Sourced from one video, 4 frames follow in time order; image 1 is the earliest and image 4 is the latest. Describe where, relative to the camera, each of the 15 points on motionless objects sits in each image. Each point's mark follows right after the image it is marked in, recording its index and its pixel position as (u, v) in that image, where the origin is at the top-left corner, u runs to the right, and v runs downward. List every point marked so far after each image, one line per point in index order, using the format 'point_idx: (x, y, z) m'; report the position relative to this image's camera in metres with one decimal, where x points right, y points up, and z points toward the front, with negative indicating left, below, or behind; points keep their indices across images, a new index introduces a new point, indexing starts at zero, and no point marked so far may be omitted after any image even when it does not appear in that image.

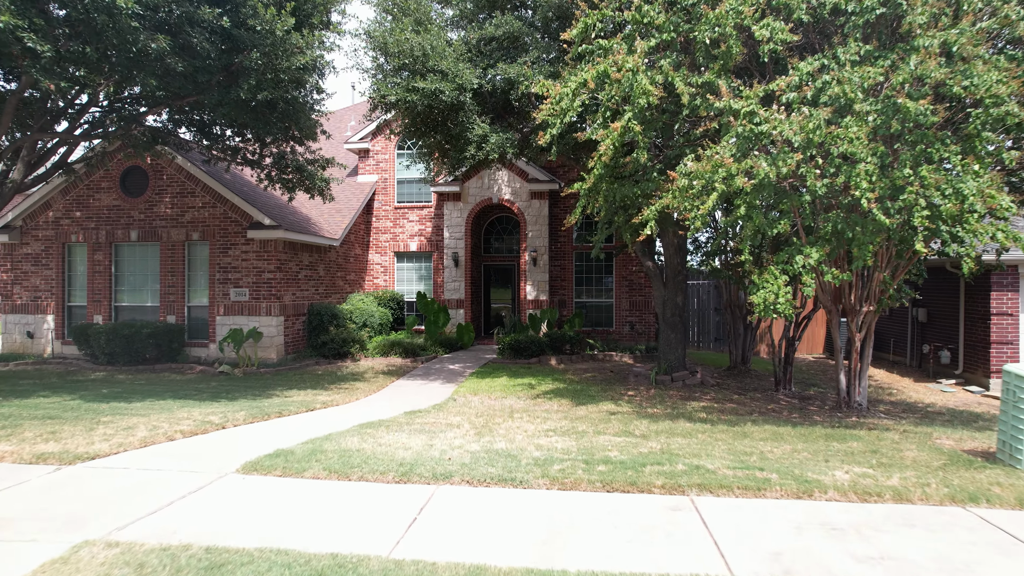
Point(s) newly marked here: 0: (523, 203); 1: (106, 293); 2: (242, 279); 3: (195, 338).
0: (+0.3, +2.6, +17.7) m
1: (-10.5, -0.1, +15.1) m
2: (-6.7, +0.2, +14.5) m
3: (-8.1, -1.3, +15.0) m
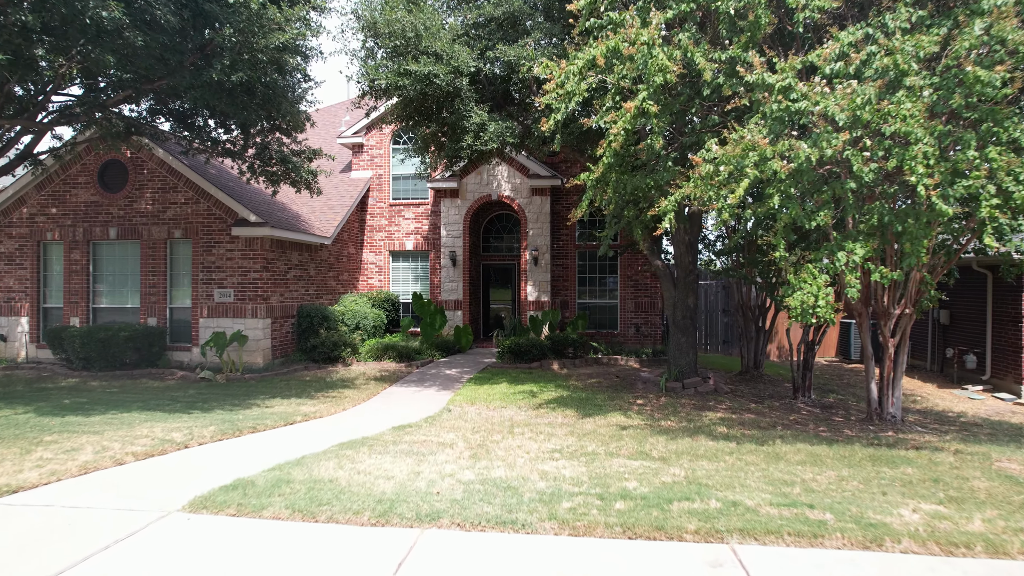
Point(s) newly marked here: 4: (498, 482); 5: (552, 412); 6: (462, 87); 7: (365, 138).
0: (+0.3, +2.6, +16.9) m
1: (-10.5, -0.1, +14.3) m
2: (-6.7, +0.2, +13.7) m
3: (-8.1, -1.3, +14.2) m
4: (-0.1, -1.5, +4.6) m
5: (+0.6, -1.9, +9.2) m
6: (-0.9, +3.5, +10.2) m
7: (-4.5, +4.7, +18.2) m
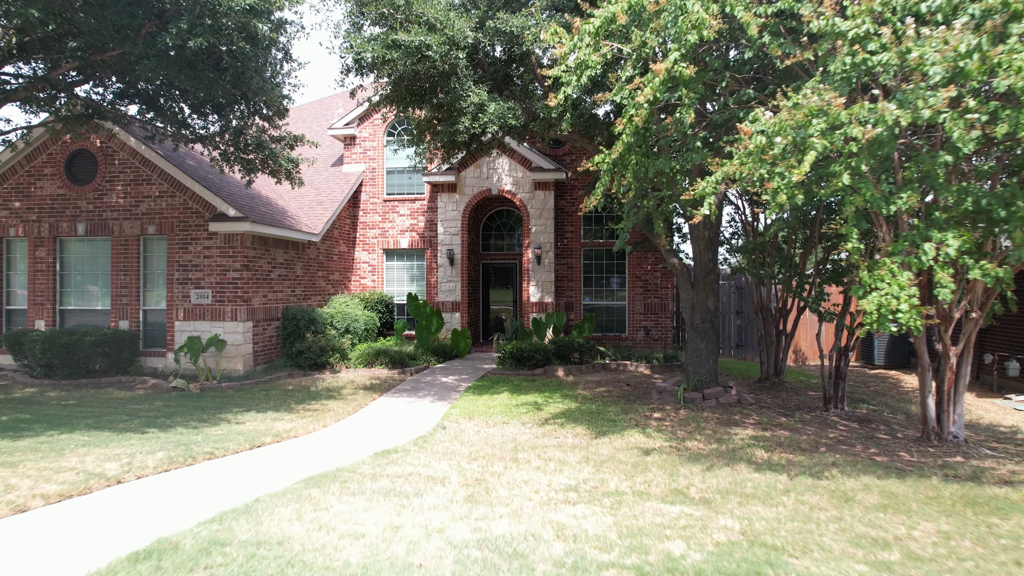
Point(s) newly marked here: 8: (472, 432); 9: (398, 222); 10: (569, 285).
0: (+0.4, +2.5, +15.8) m
1: (-10.4, -0.1, +13.2) m
2: (-6.6, +0.2, +12.6) m
3: (-8.1, -1.3, +13.0) m
4: (-0.1, -1.5, +3.5) m
5: (+0.7, -1.9, +8.1) m
6: (-0.8, +3.5, +9.1) m
7: (-4.5, +4.6, +17.1) m
8: (-0.5, -1.9, +7.7) m
9: (-3.3, +1.9, +17.0) m
10: (+1.6, +0.1, +16.4) m
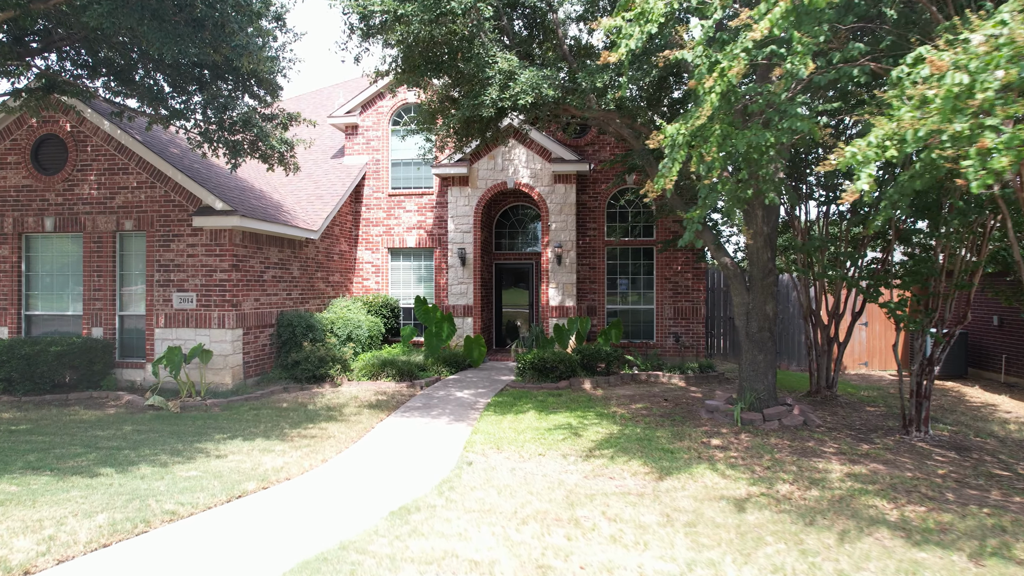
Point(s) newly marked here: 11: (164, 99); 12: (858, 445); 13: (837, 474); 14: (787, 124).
0: (+0.8, +2.5, +14.3) m
1: (-10.0, -0.2, +11.7) m
2: (-6.2, +0.1, +11.1) m
3: (-7.6, -1.4, +11.5) m
4: (+0.4, -1.6, +2.0) m
5: (+1.1, -2.0, +6.6) m
6: (-0.4, +3.5, +7.6) m
7: (-4.0, +4.6, +15.6) m
8: (-0.1, -1.9, +6.2) m
9: (-2.9, +1.8, +15.5) m
10: (+2.1, 0.0, +14.9) m
11: (-5.1, +2.8, +8.7) m
12: (+4.9, -2.2, +8.3) m
13: (+3.6, -2.1, +6.5) m
14: (+2.5, +1.5, +5.1) m
